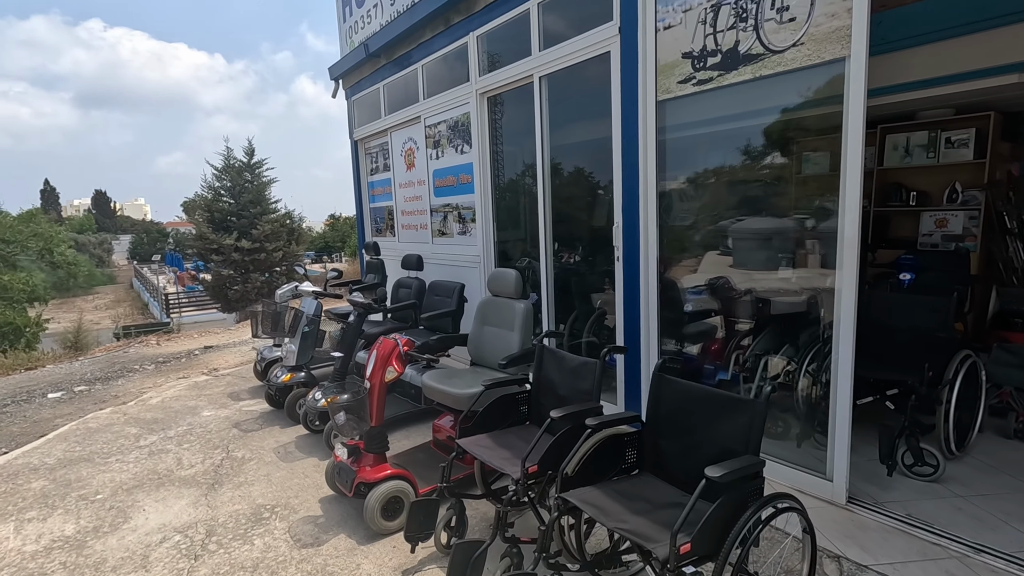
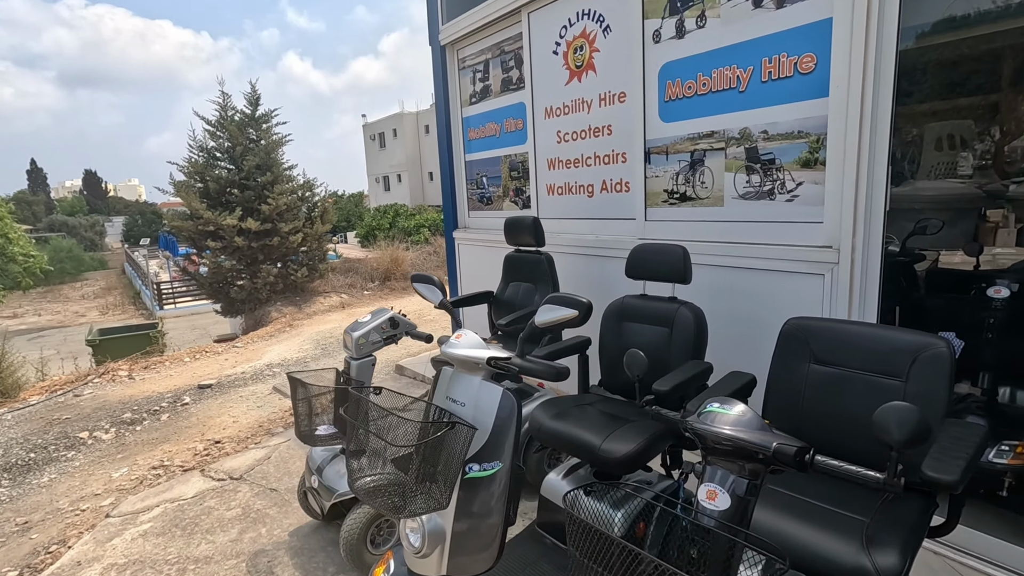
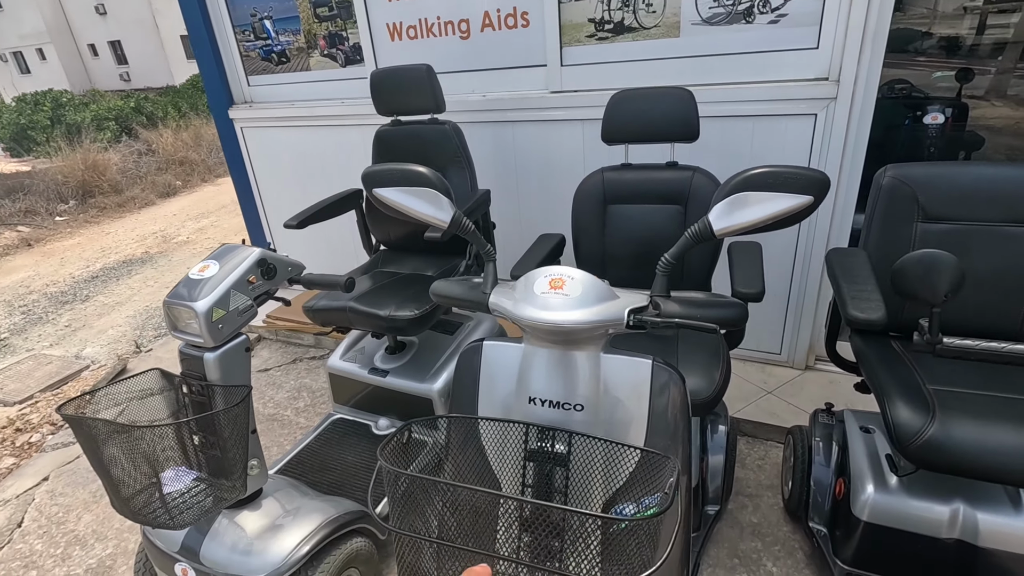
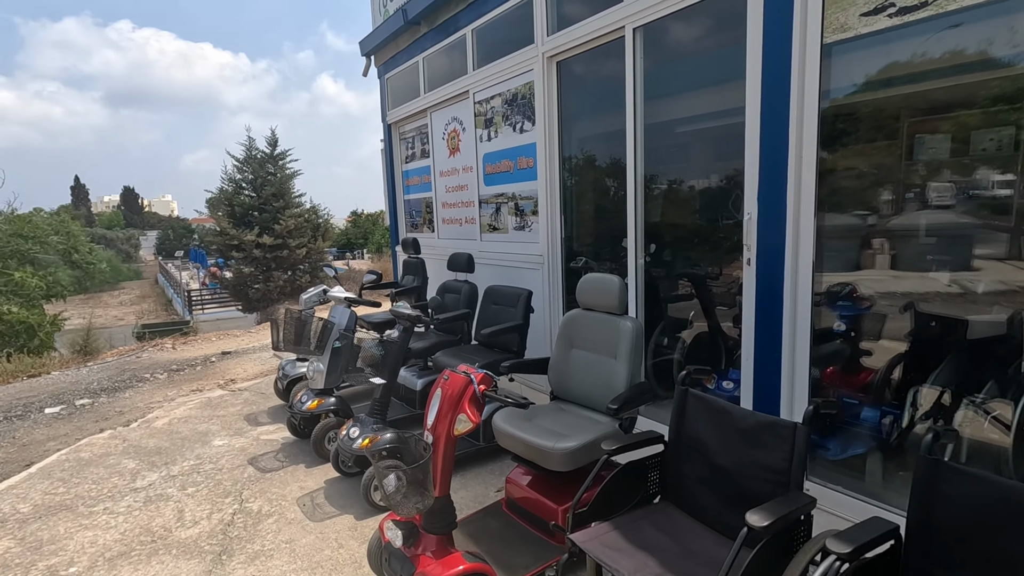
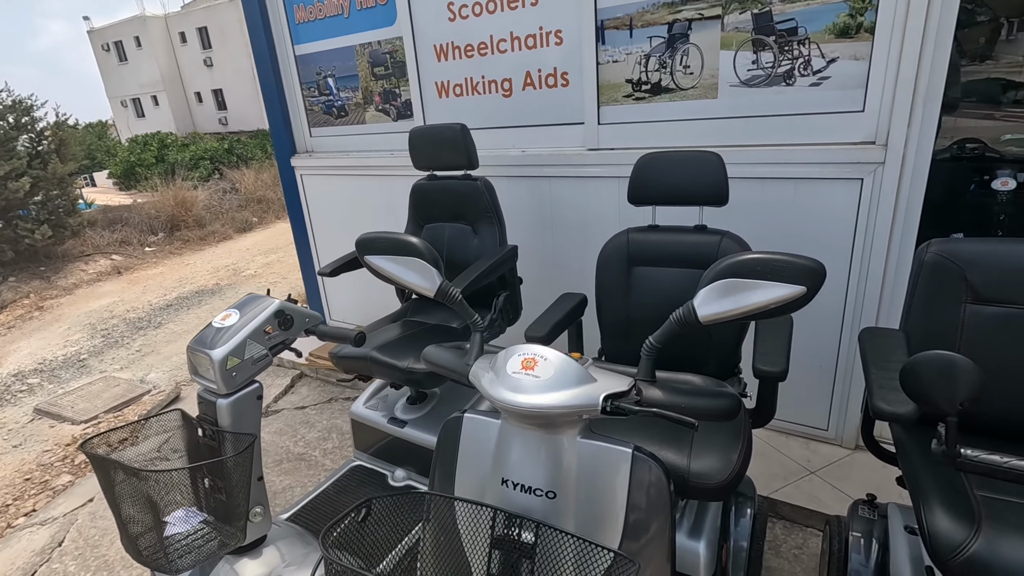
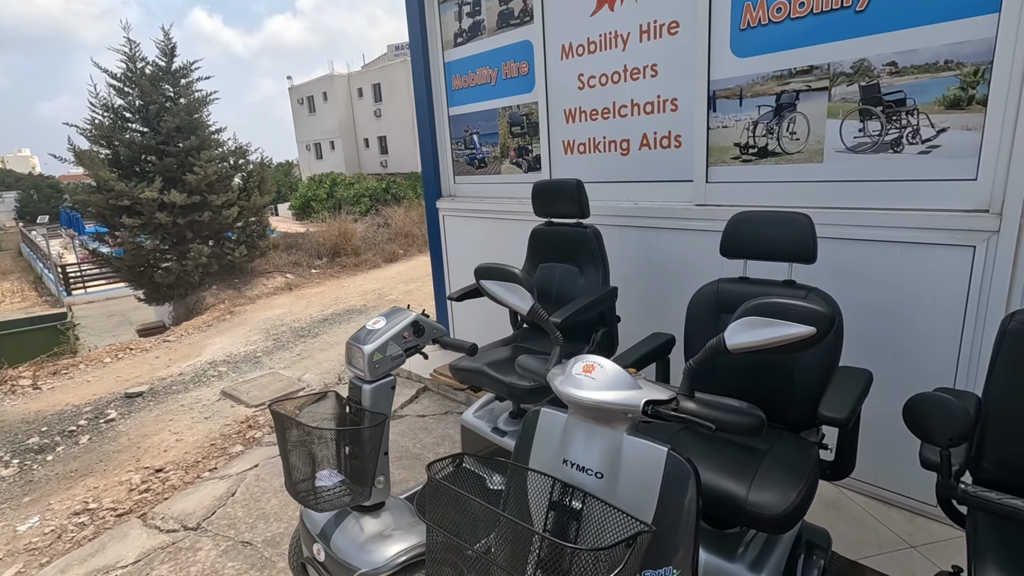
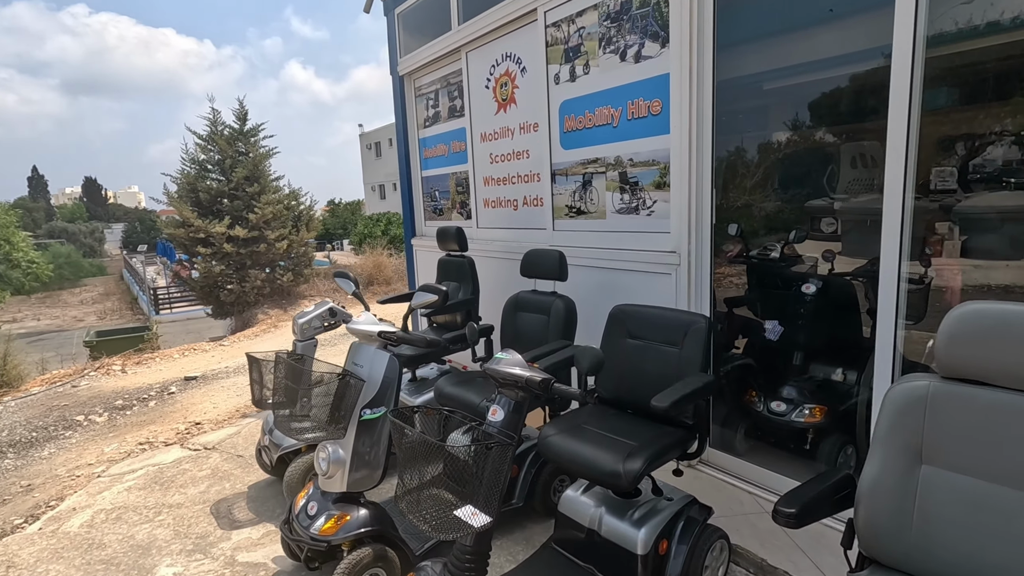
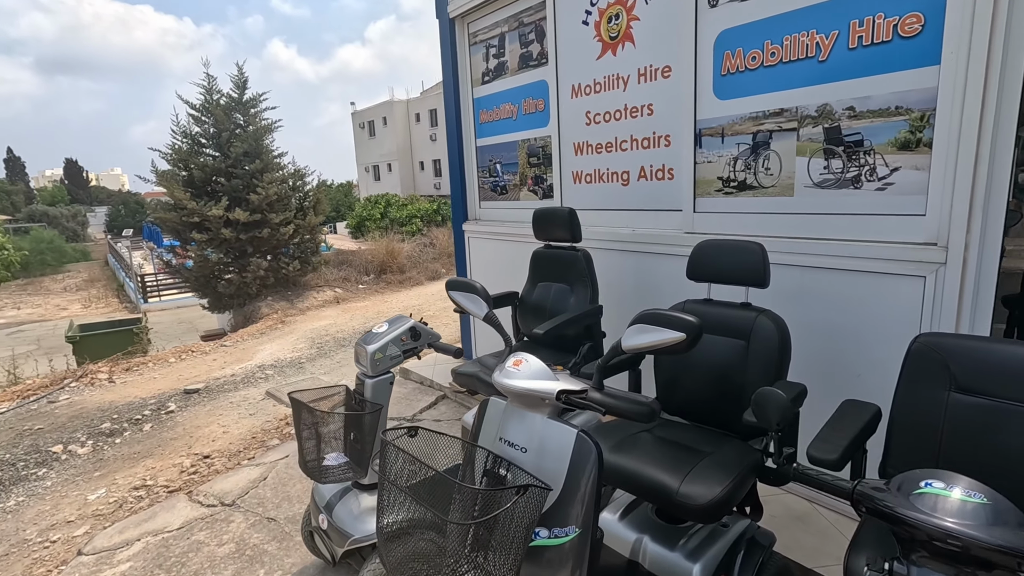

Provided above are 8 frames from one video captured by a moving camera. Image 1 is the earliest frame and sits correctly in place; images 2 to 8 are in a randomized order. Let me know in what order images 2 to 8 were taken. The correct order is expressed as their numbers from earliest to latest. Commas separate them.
4, 7, 2, 8, 6, 5, 3
